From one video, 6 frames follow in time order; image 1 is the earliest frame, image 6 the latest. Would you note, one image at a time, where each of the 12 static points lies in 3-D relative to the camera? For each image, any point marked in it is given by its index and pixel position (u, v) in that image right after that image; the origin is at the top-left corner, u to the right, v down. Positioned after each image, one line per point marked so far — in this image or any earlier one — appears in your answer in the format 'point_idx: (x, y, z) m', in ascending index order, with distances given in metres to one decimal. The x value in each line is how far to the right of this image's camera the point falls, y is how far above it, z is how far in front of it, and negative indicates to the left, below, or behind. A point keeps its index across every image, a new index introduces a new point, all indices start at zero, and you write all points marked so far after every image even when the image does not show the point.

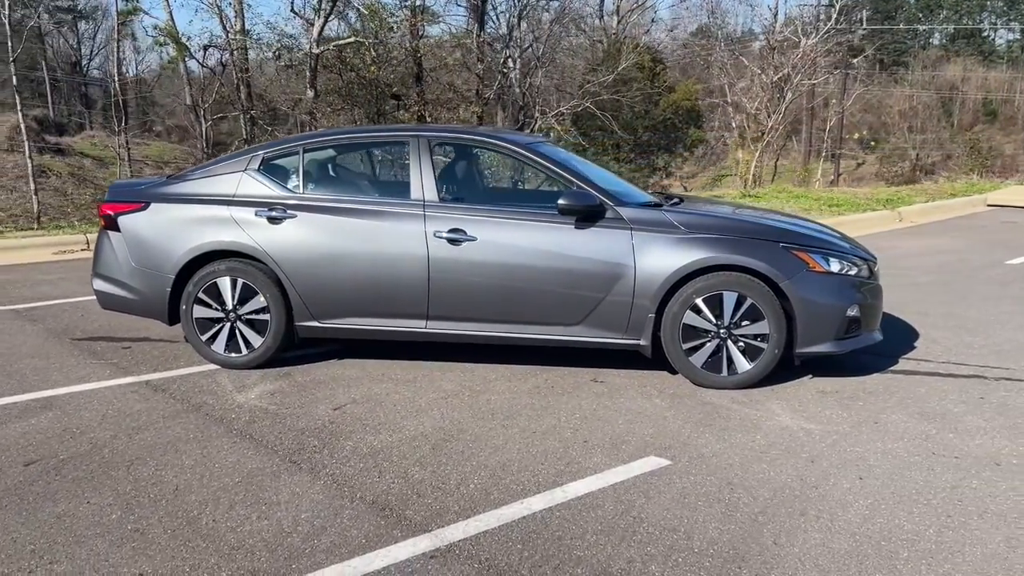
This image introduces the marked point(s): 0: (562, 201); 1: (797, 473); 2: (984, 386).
0: (+0.3, +0.5, +4.7) m
1: (+1.2, -0.8, +3.6) m
2: (+2.6, -0.5, +4.7) m
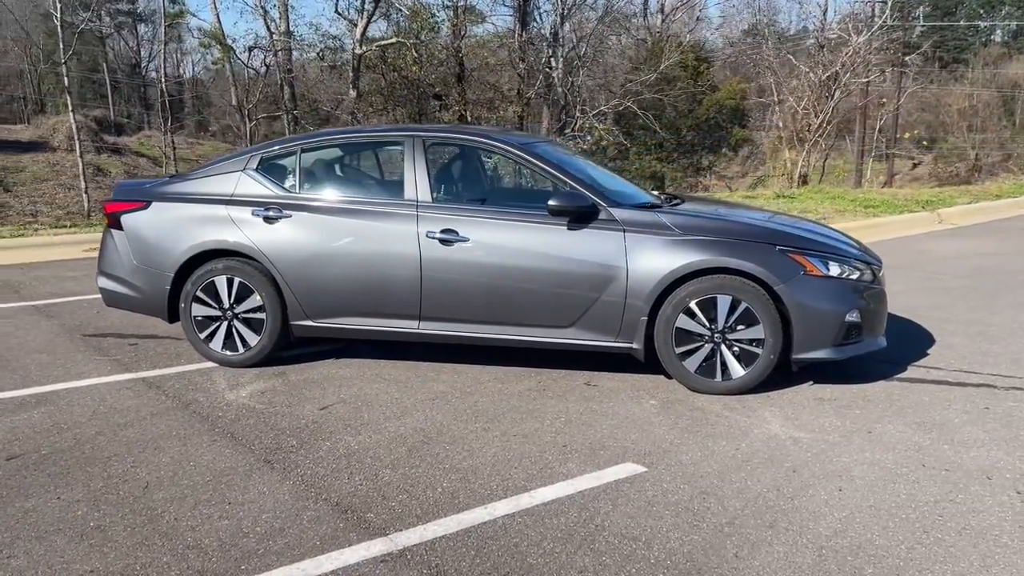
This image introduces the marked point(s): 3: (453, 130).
0: (+0.2, +0.5, +4.6) m
1: (+1.0, -0.8, +3.5) m
2: (+2.5, -0.6, +4.5) m
3: (-0.4, +0.9, +5.2) m
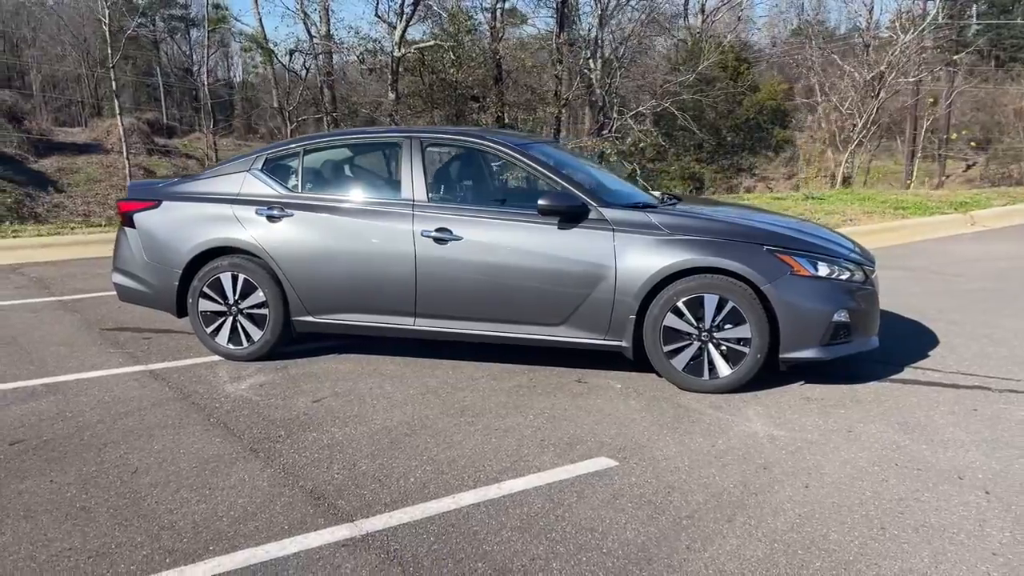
0: (+0.2, +0.5, +4.7) m
1: (+0.9, -0.8, +3.5) m
2: (+2.4, -0.6, +4.5) m
3: (-0.4, +1.0, +5.3) m
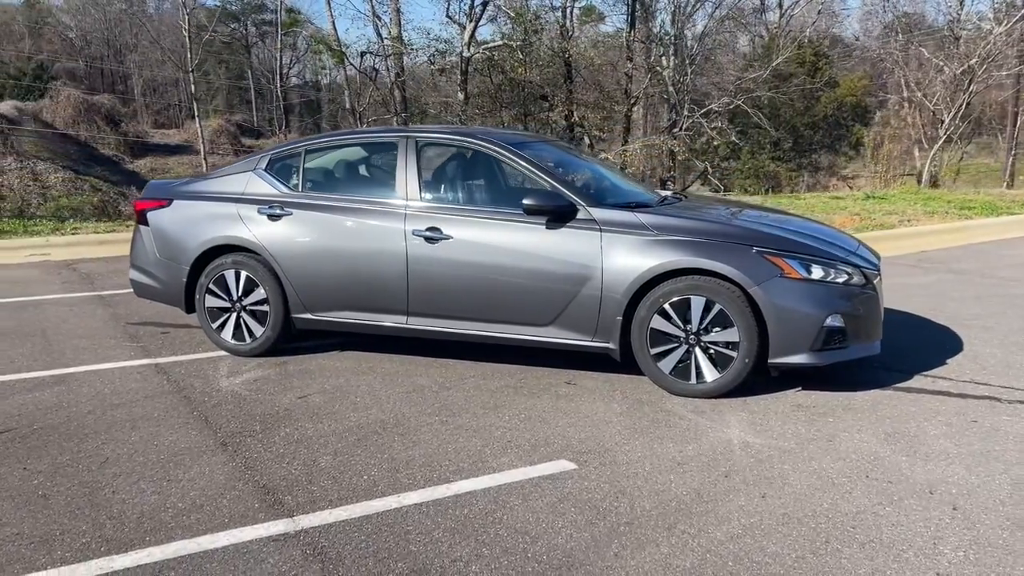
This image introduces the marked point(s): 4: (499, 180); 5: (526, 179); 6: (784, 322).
0: (+0.1, +0.5, +4.7) m
1: (+0.7, -0.8, +3.4) m
2: (+2.3, -0.6, +4.3) m
3: (-0.4, +1.0, +5.3) m
4: (0.0, +0.6, +5.0) m
5: (+0.1, +0.6, +4.9) m
6: (+1.4, -0.2, +4.4) m
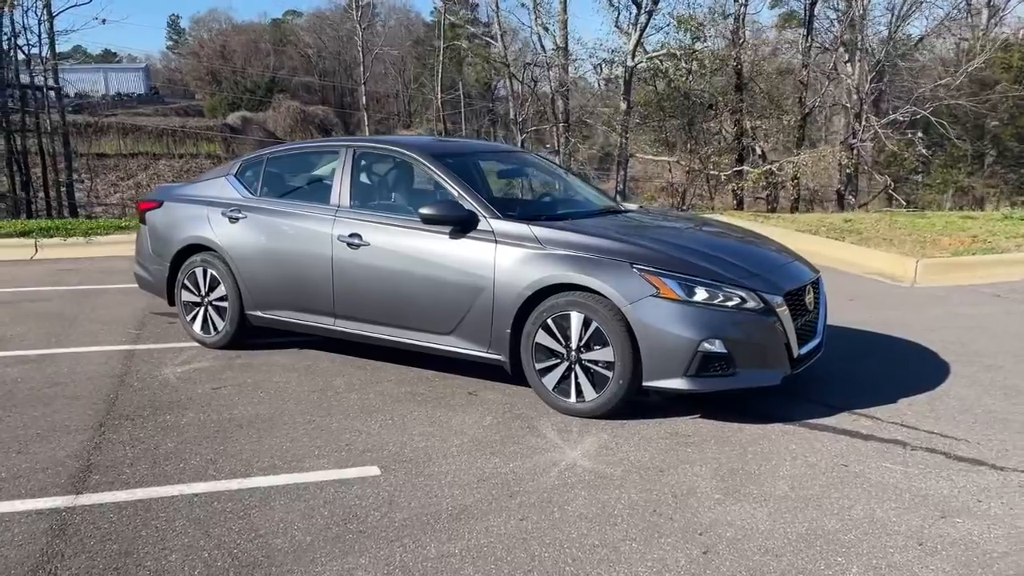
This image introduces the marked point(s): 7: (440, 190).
0: (-0.4, +0.4, +4.7) m
1: (-0.1, -0.8, +3.3) m
2: (+1.6, -0.7, +3.8) m
3: (-0.8, +0.9, +5.4) m
4: (-0.5, +0.6, +5.1) m
5: (-0.4, +0.6, +5.0) m
6: (+0.7, -0.3, +4.1) m
7: (-0.4, +0.6, +5.0) m
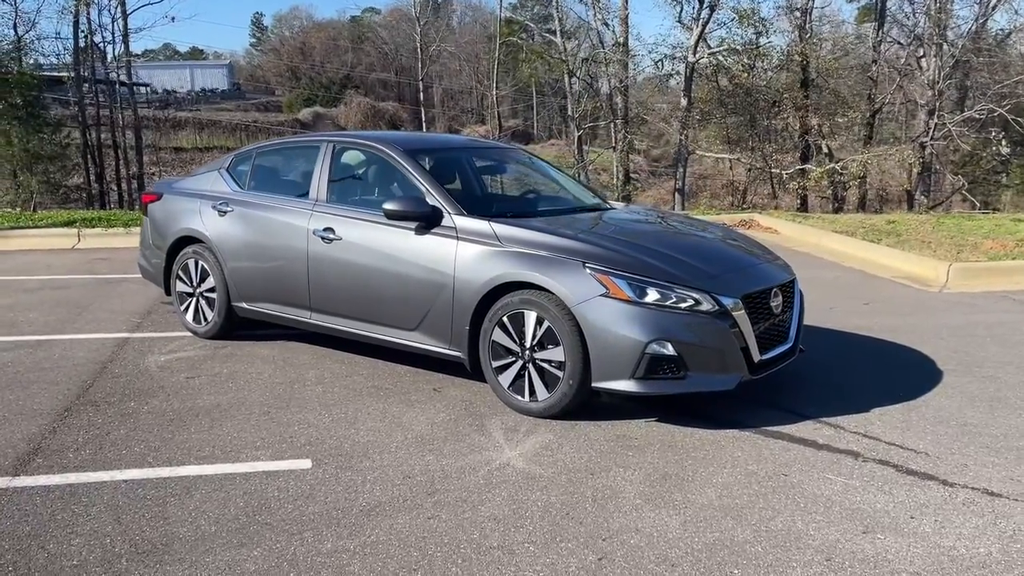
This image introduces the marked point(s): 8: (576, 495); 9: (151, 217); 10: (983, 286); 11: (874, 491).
0: (-0.6, +0.5, +4.7) m
1: (-0.5, -0.8, +3.3) m
2: (+1.3, -0.8, +3.7) m
3: (-0.9, +1.0, +5.5) m
4: (-0.6, +0.6, +5.1) m
5: (-0.5, +0.6, +5.0) m
6: (+0.4, -0.3, +4.1) m
7: (-0.6, +0.6, +5.0) m
8: (+0.3, -0.8, +3.4) m
9: (-2.7, +0.5, +6.4) m
10: (+4.7, 0.0, +8.7) m
11: (+1.4, -0.8, +3.4) m
